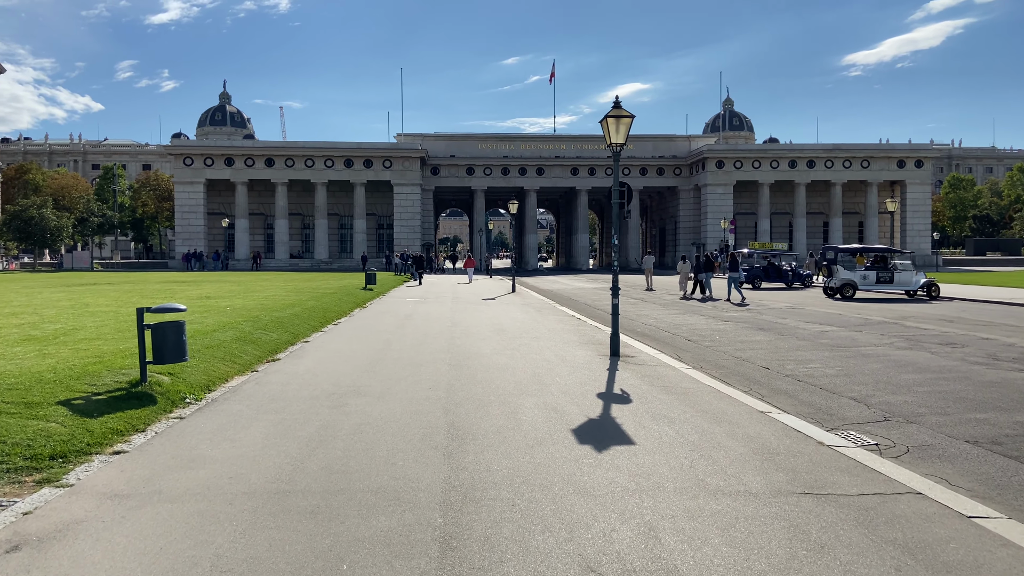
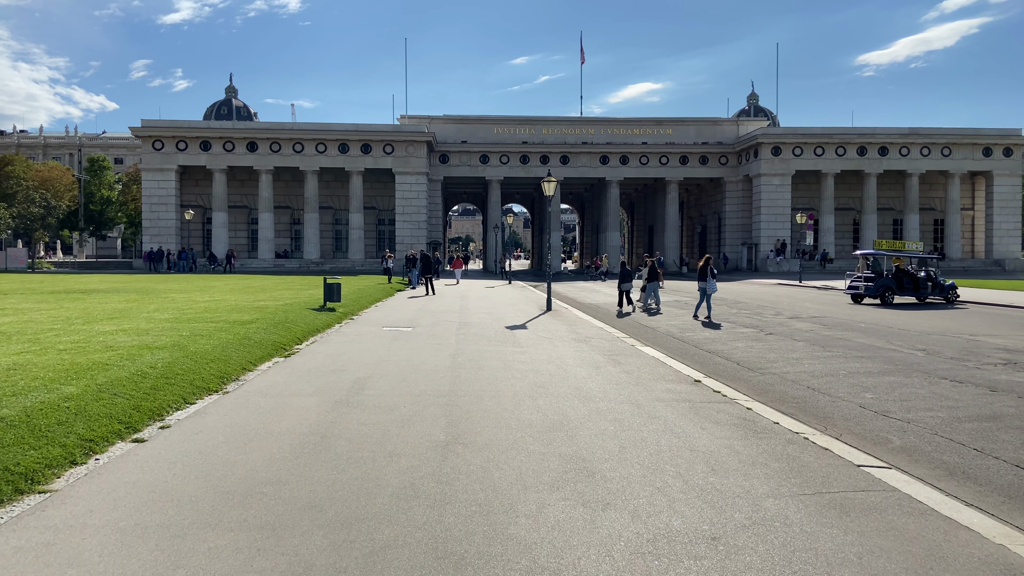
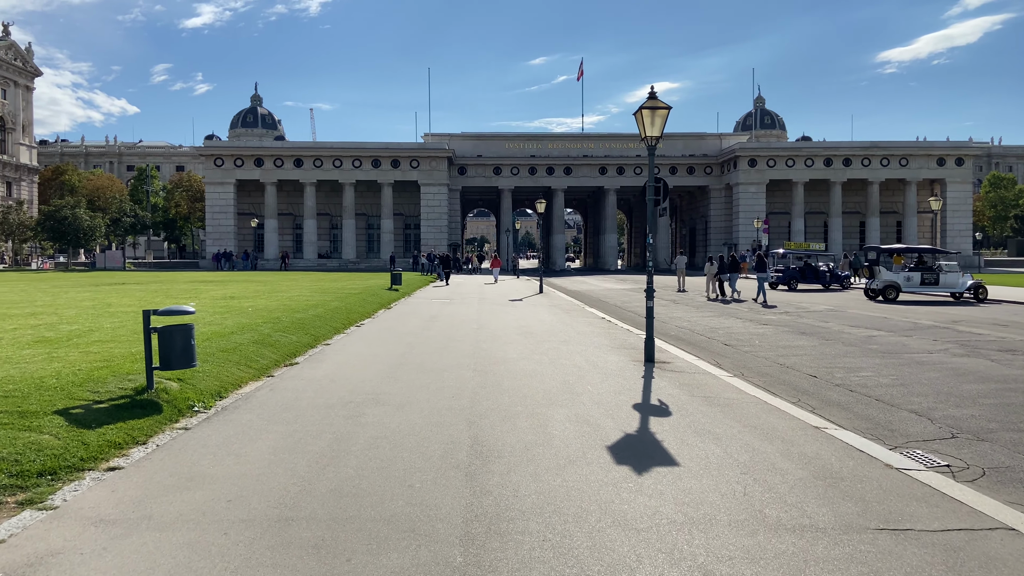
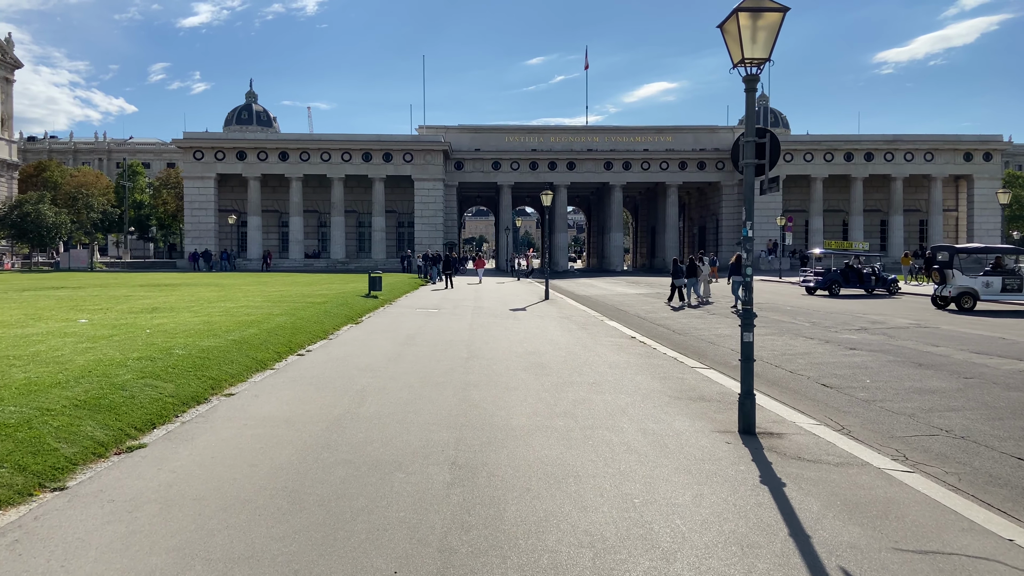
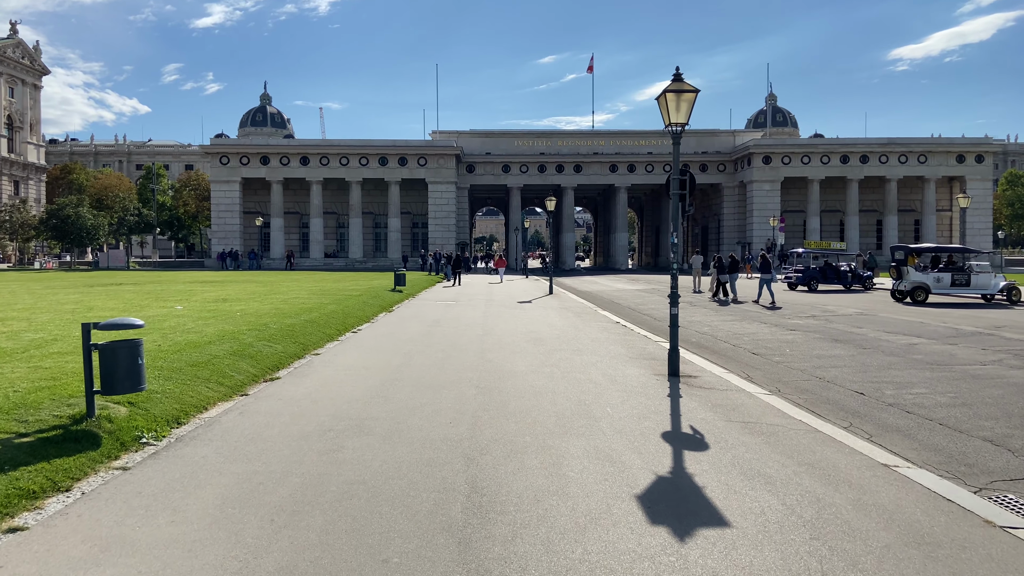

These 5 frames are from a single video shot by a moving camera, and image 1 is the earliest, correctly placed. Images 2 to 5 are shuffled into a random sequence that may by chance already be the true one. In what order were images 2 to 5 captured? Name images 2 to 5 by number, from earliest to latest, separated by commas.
3, 5, 4, 2
